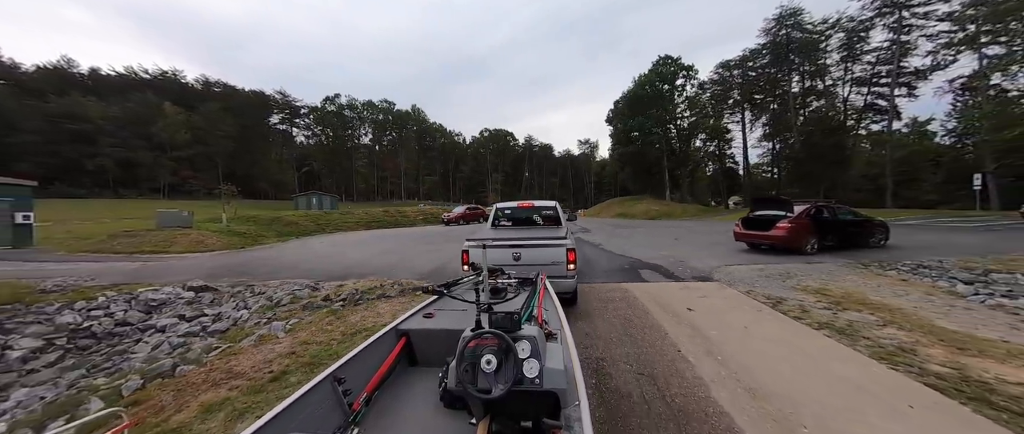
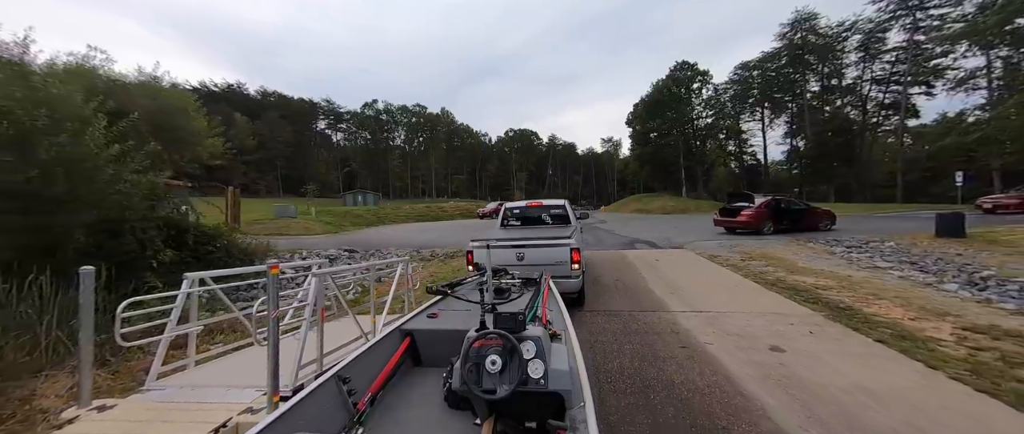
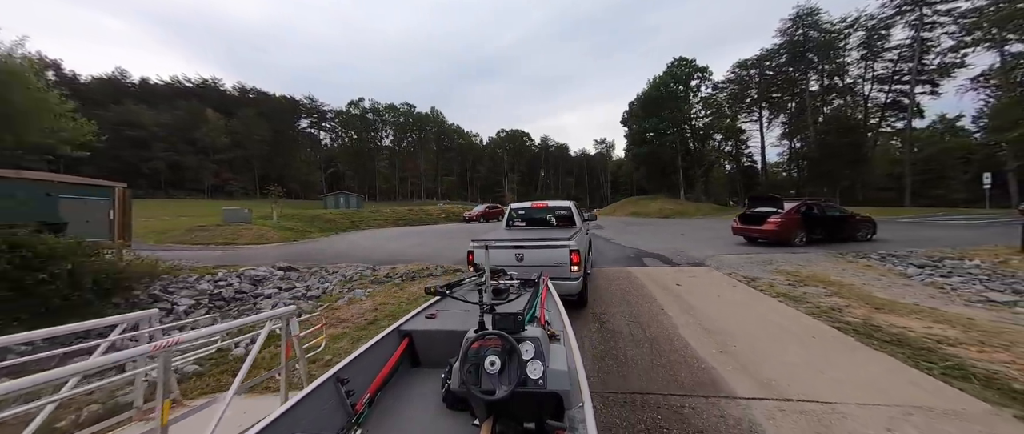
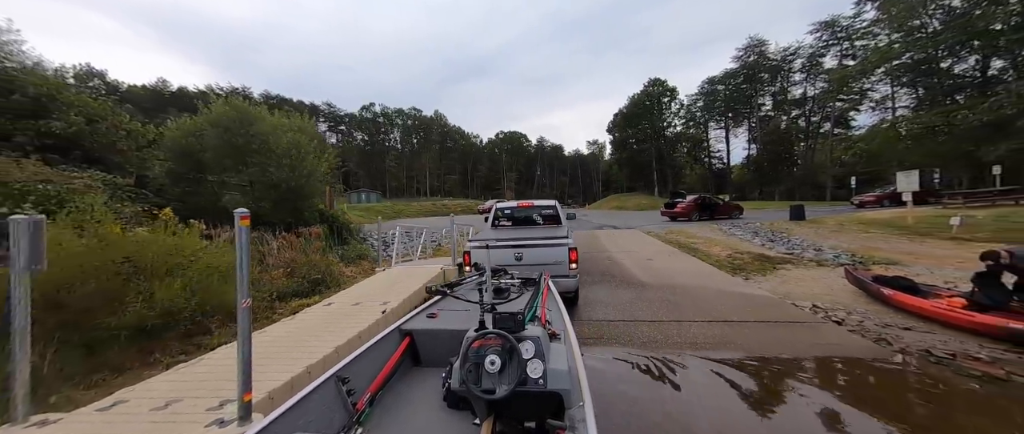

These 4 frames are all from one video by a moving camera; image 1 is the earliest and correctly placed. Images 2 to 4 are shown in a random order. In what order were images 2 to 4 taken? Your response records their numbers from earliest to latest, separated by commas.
3, 2, 4
